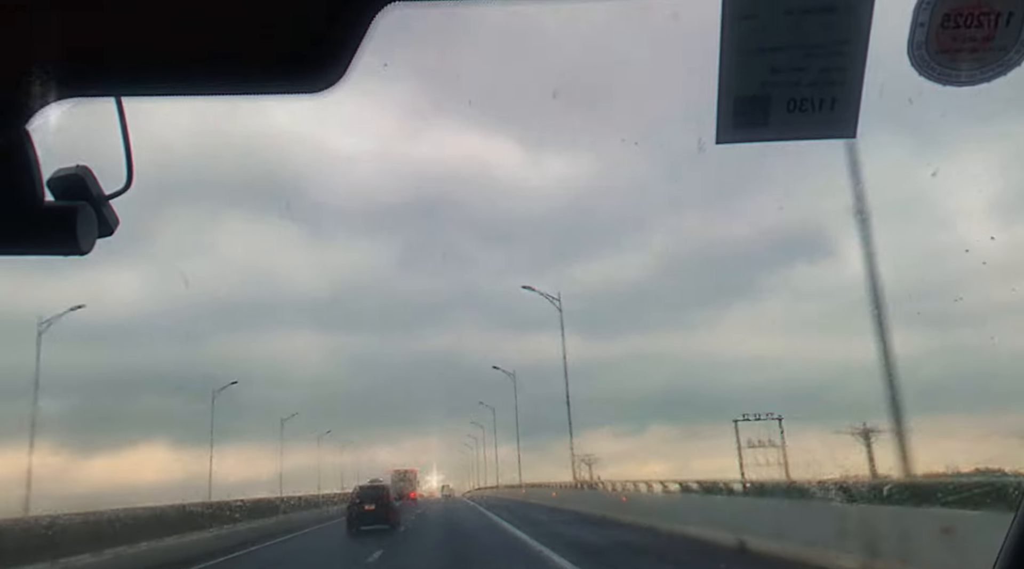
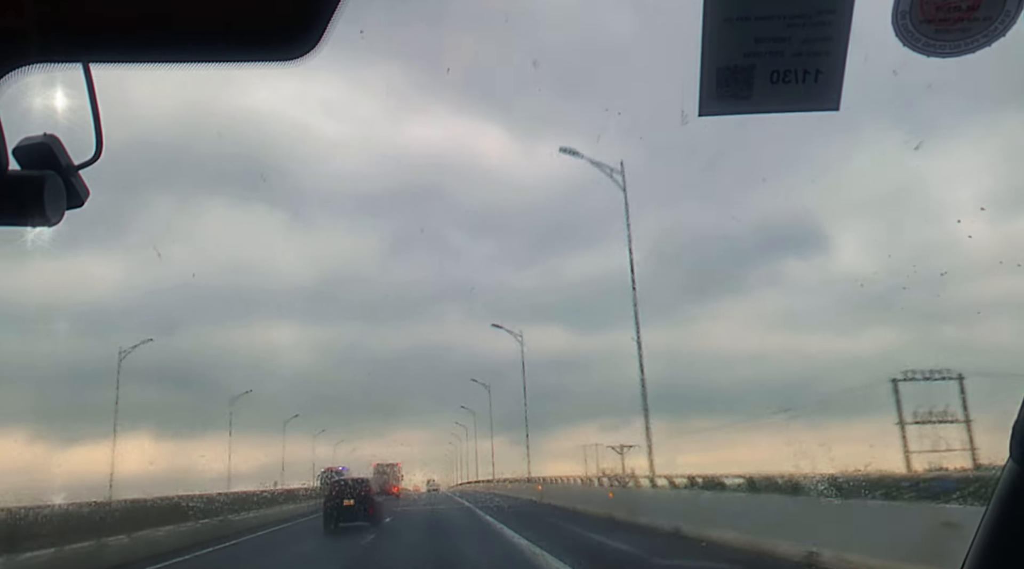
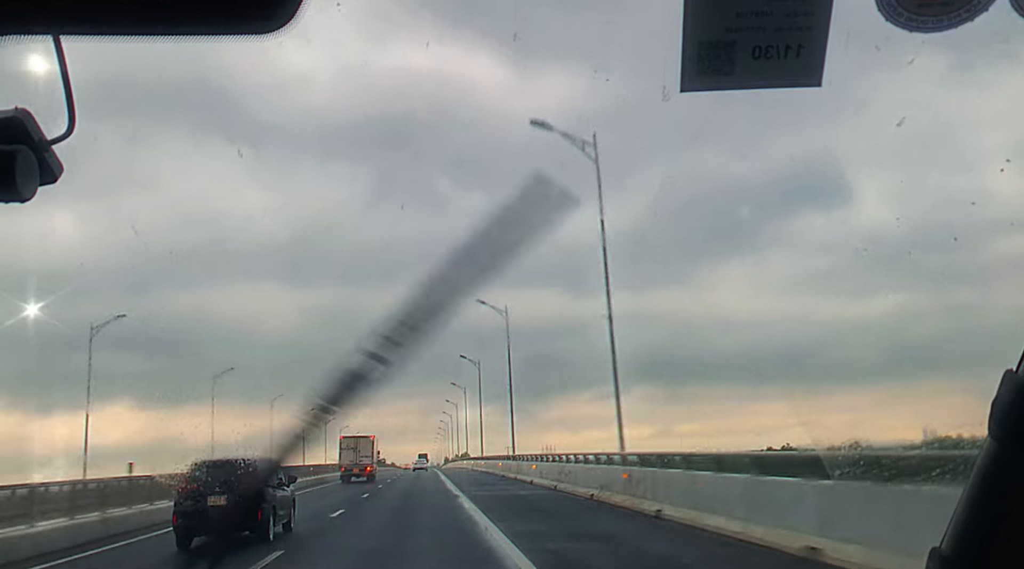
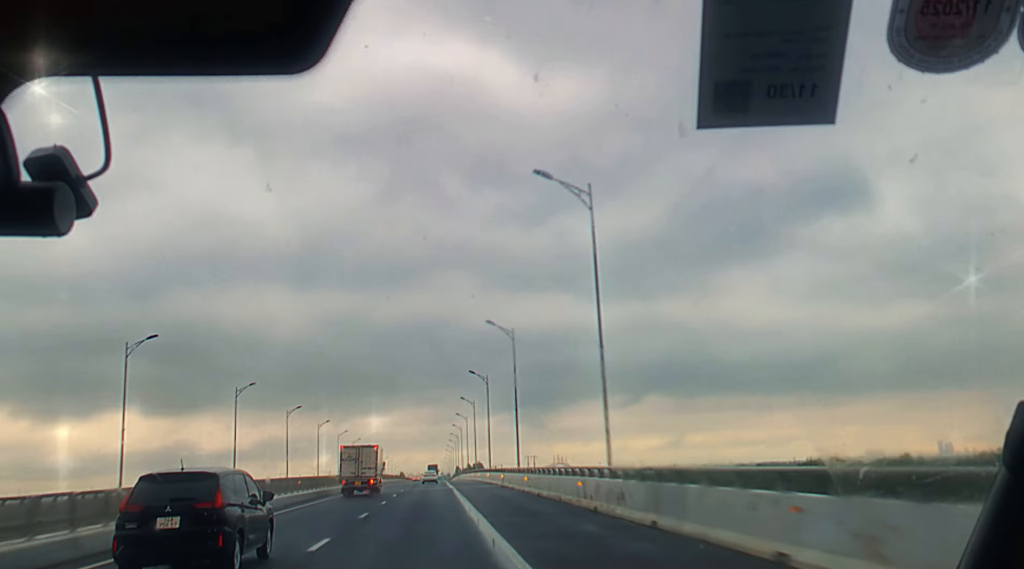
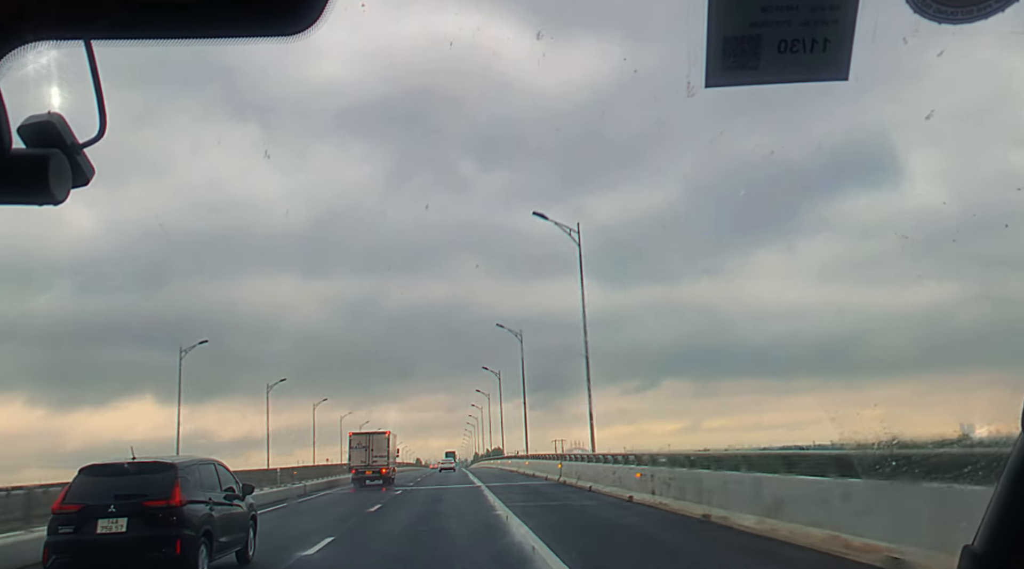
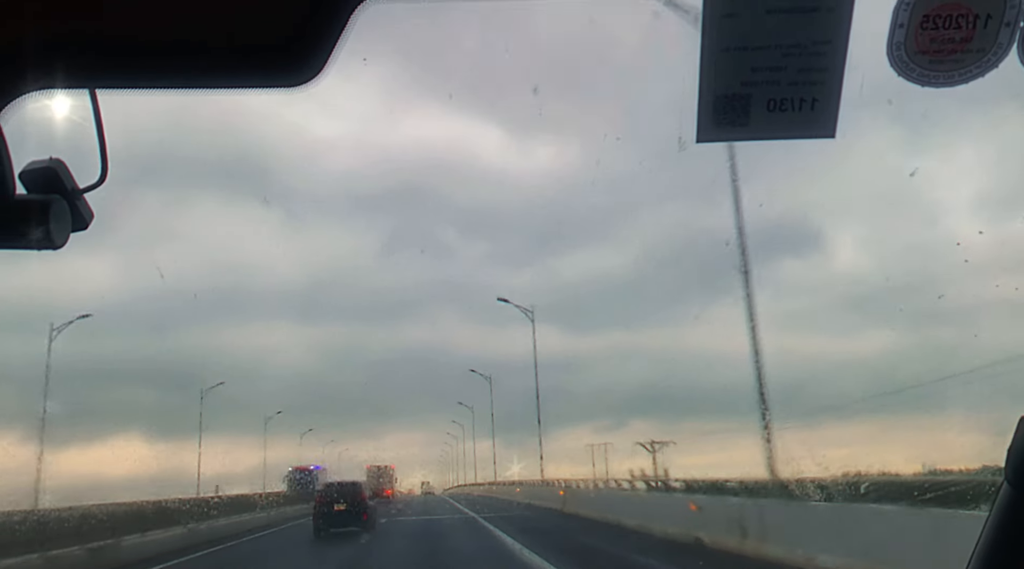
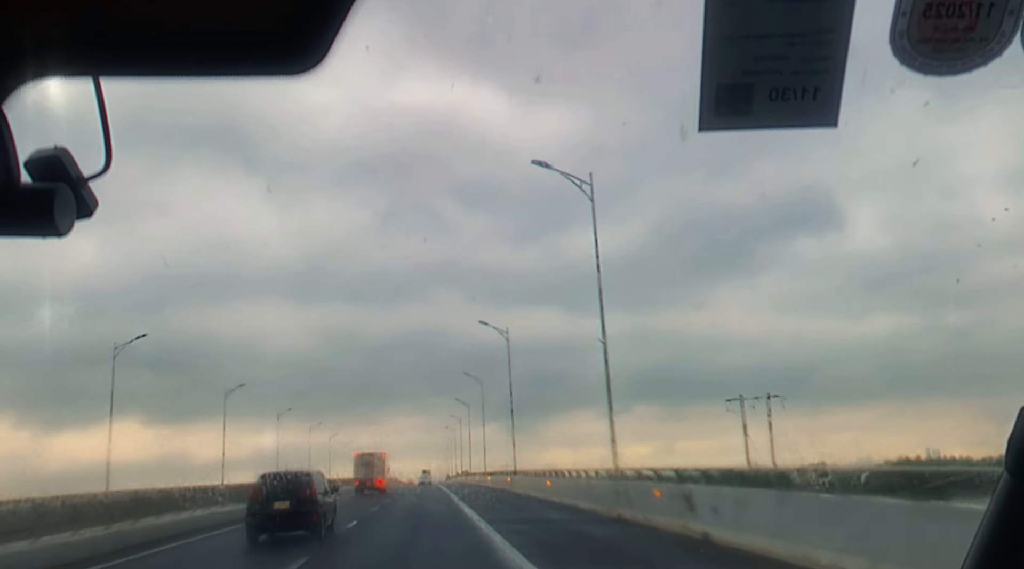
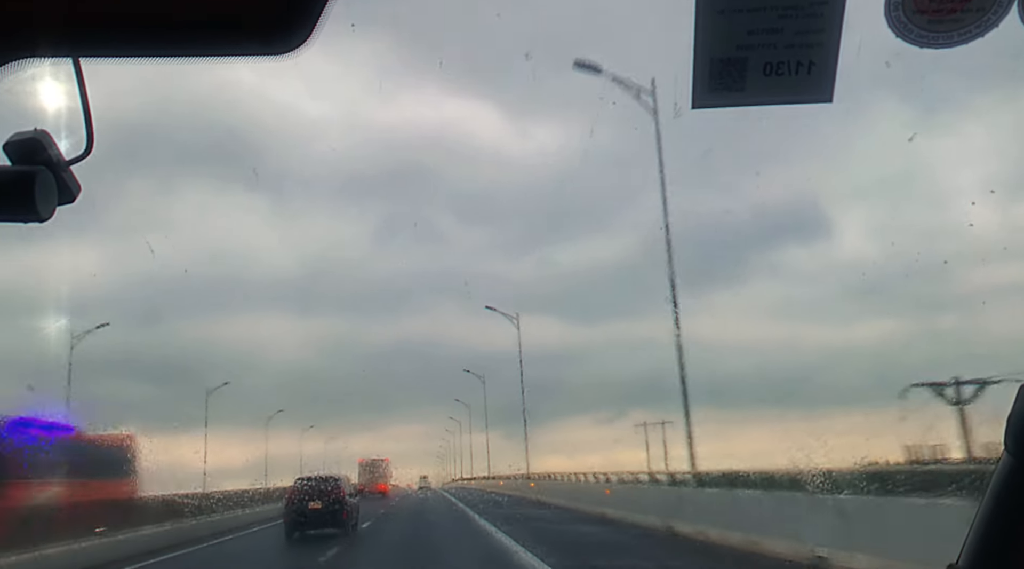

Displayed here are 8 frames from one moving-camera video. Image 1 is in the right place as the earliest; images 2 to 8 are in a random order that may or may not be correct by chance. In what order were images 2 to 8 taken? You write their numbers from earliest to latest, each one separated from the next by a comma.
2, 6, 8, 7, 3, 4, 5
